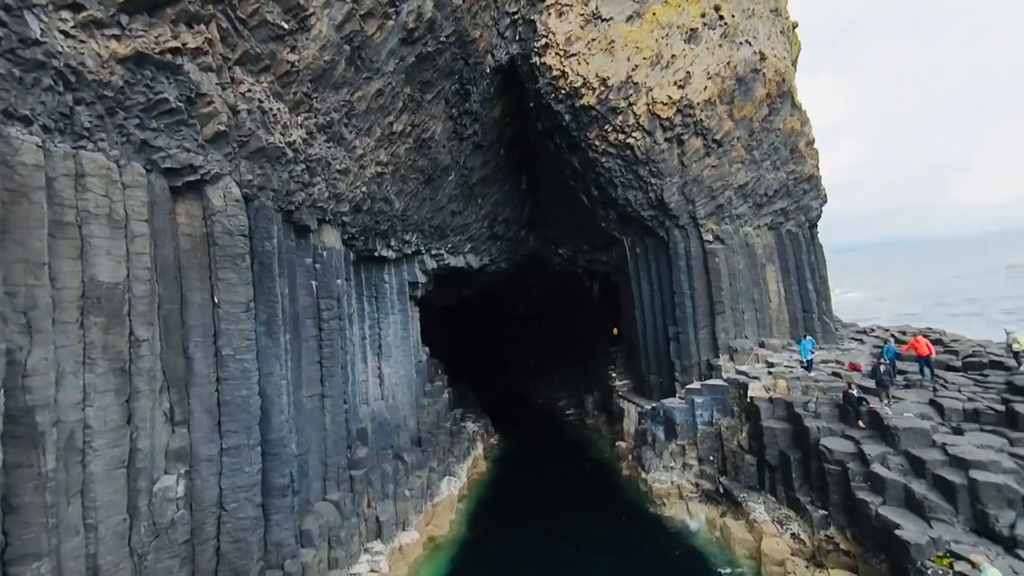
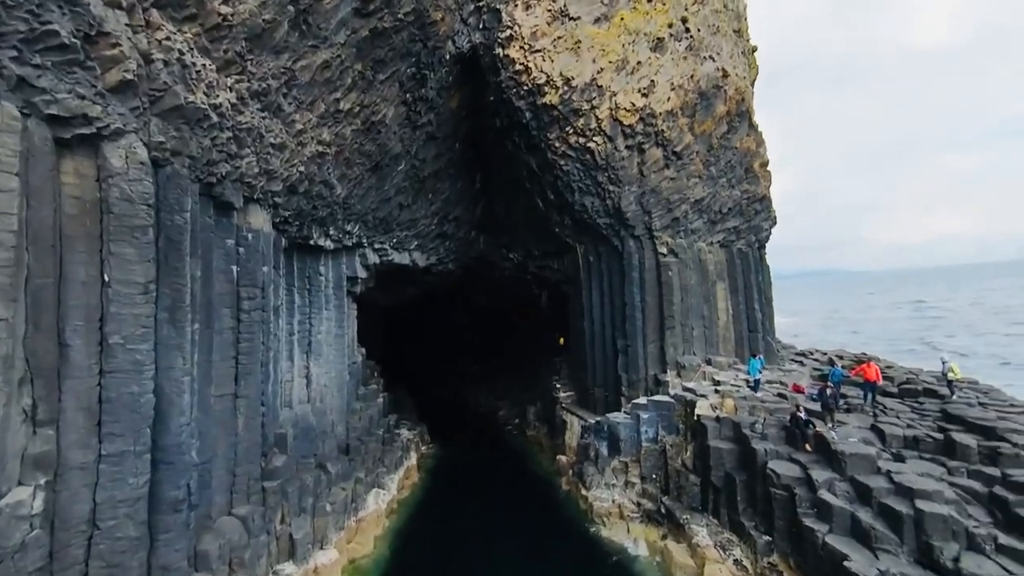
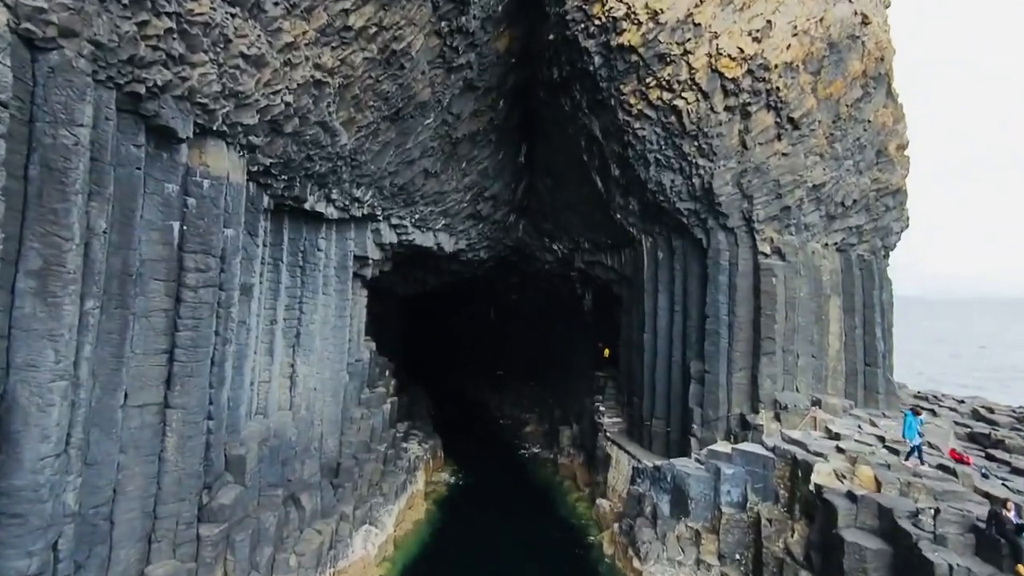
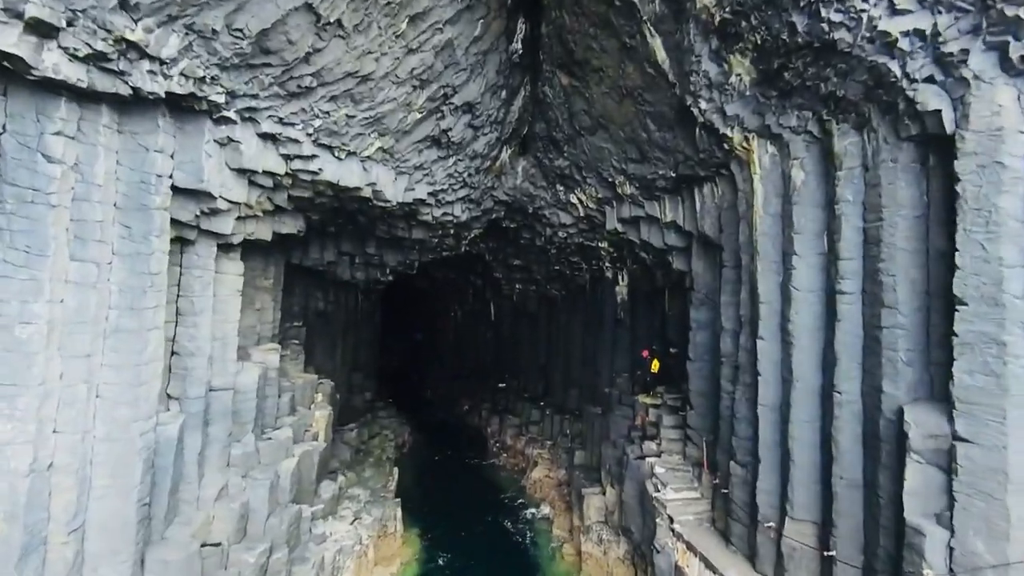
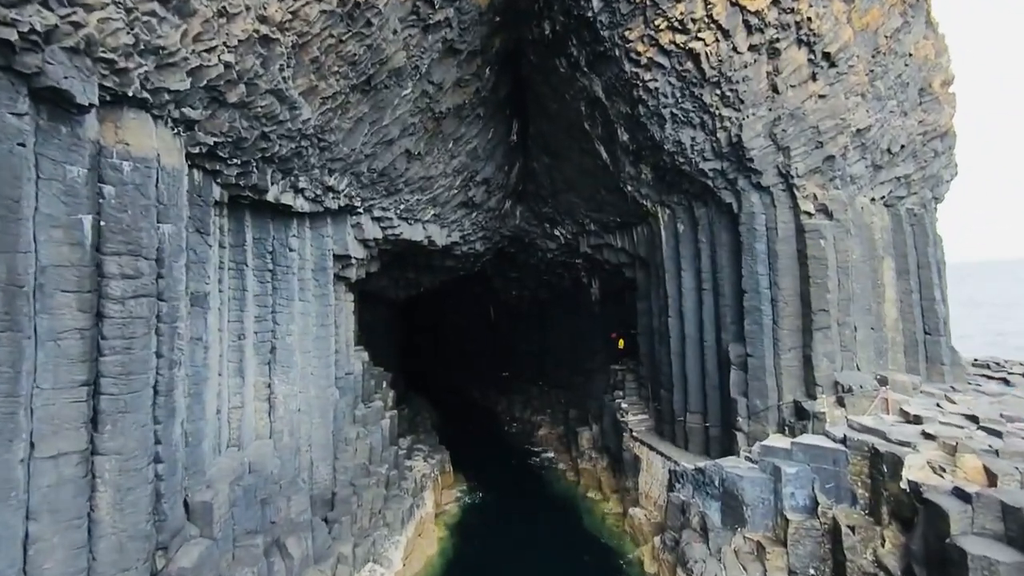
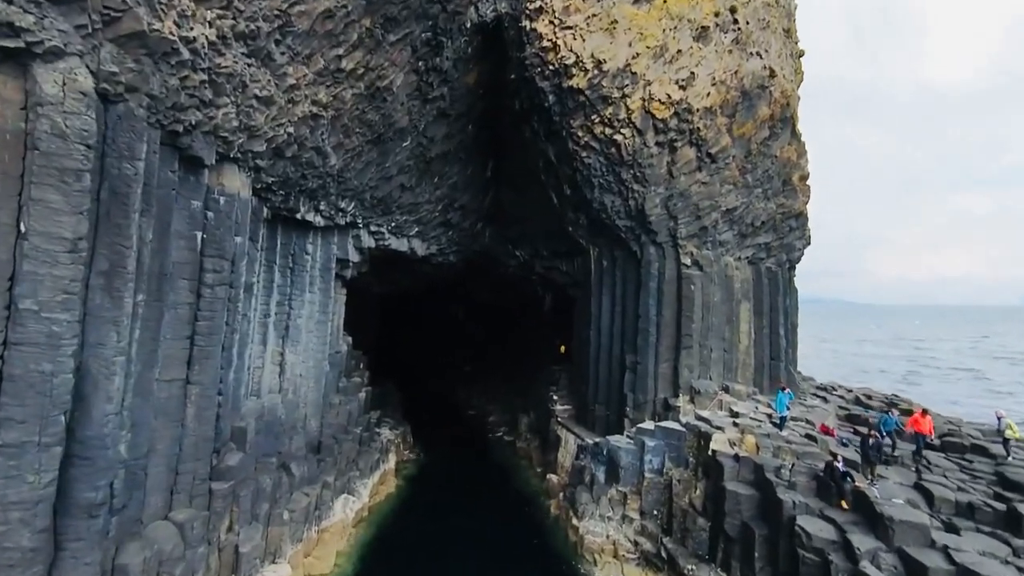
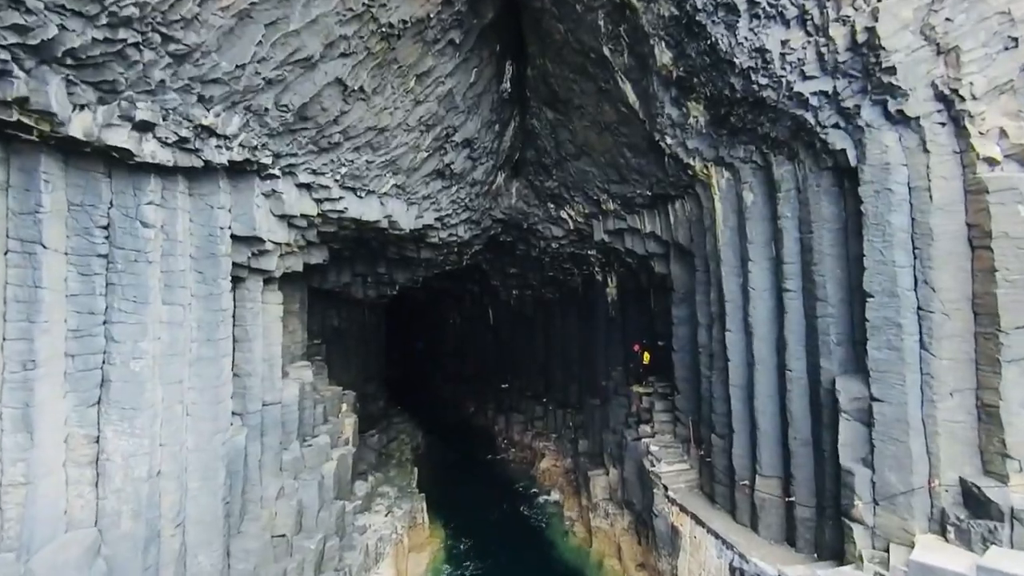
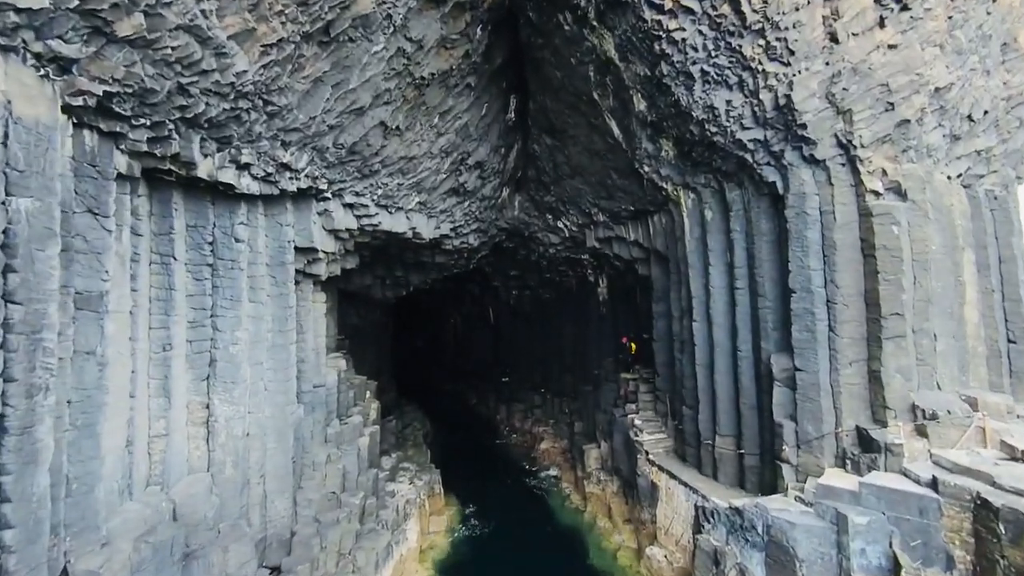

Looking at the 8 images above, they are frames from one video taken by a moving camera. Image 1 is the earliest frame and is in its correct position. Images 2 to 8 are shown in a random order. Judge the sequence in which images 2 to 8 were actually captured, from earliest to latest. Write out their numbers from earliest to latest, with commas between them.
2, 6, 3, 5, 8, 7, 4
